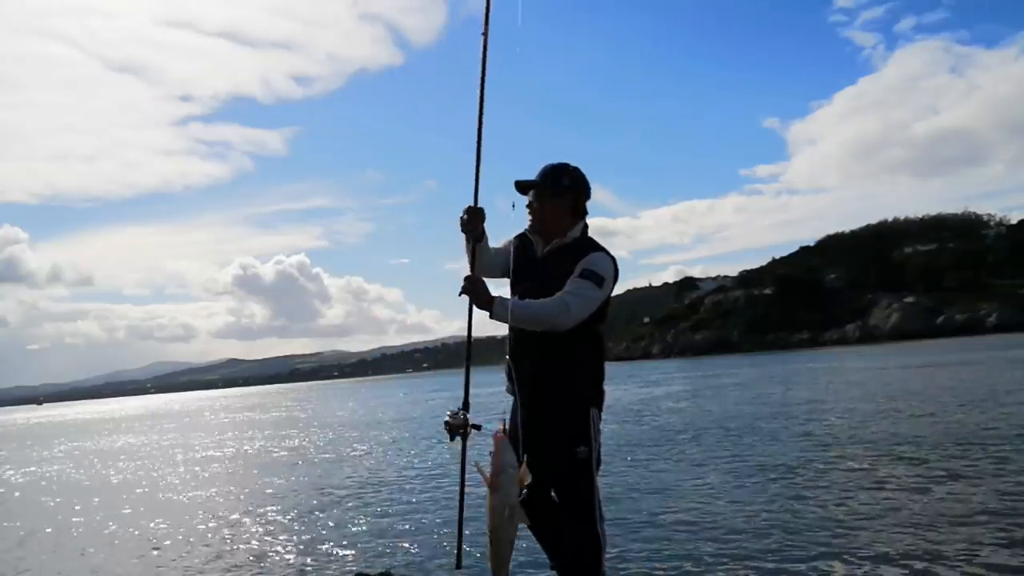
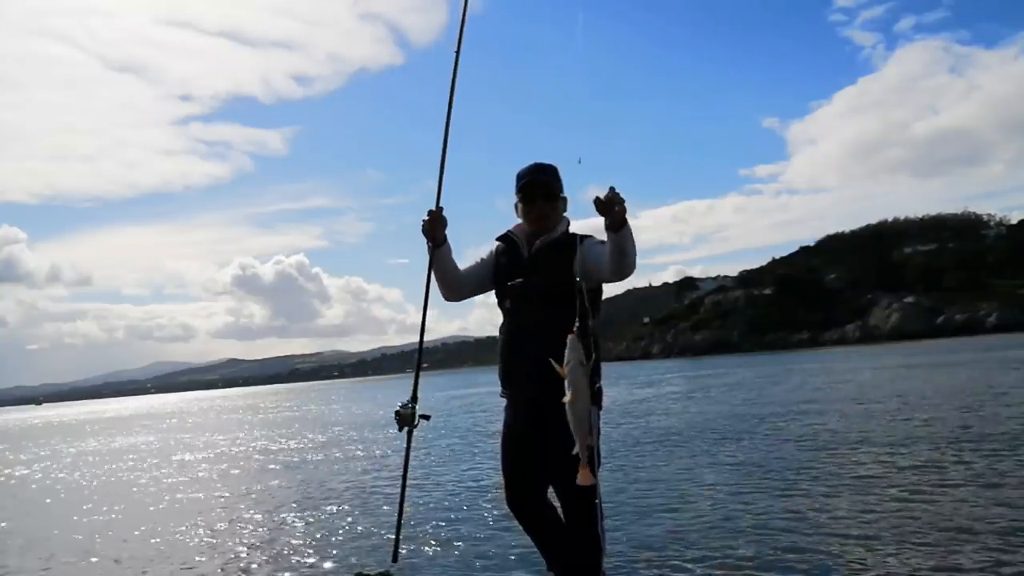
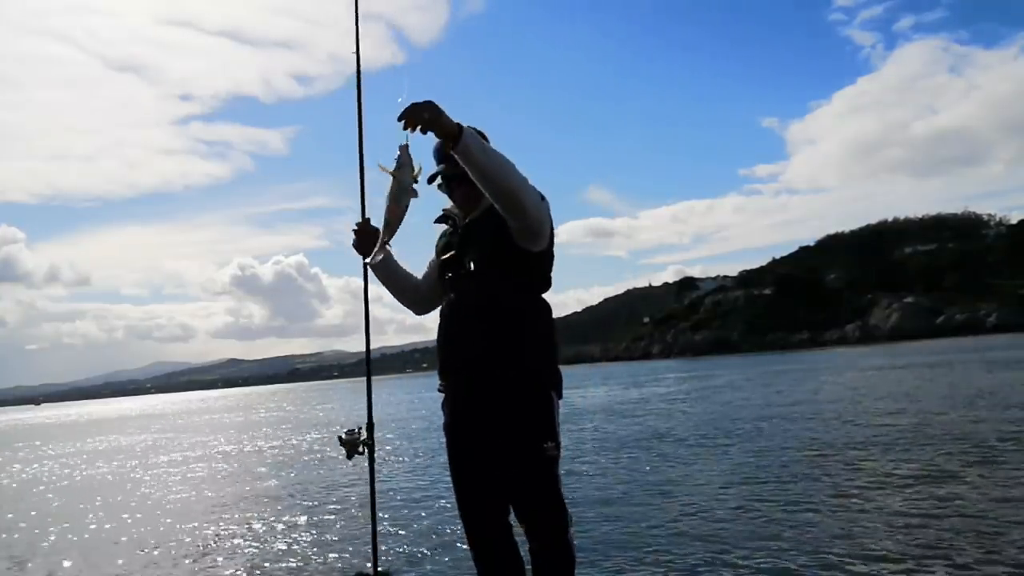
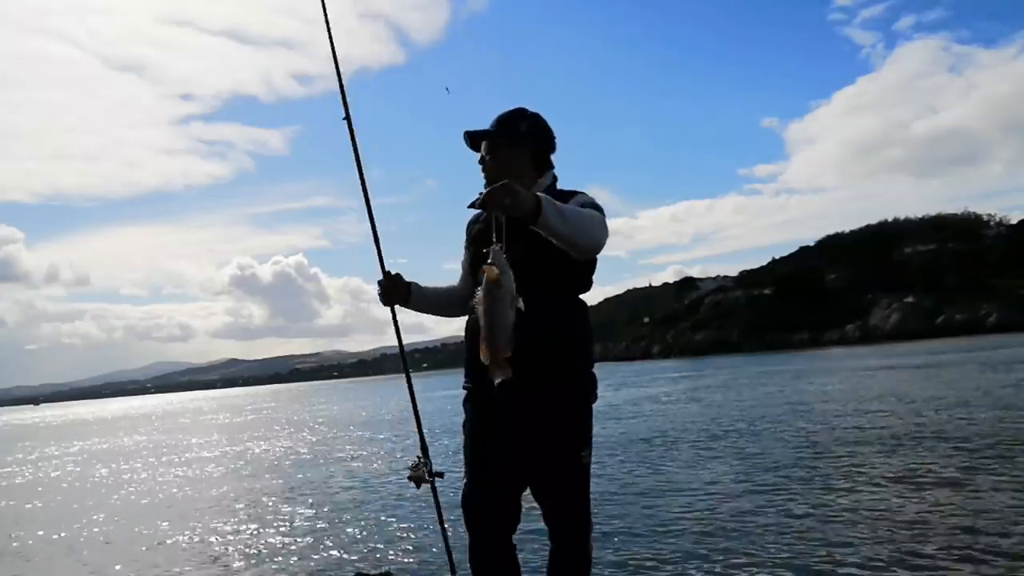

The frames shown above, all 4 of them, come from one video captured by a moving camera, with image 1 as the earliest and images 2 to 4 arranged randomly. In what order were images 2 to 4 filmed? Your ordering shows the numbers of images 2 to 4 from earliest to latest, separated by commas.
2, 3, 4
